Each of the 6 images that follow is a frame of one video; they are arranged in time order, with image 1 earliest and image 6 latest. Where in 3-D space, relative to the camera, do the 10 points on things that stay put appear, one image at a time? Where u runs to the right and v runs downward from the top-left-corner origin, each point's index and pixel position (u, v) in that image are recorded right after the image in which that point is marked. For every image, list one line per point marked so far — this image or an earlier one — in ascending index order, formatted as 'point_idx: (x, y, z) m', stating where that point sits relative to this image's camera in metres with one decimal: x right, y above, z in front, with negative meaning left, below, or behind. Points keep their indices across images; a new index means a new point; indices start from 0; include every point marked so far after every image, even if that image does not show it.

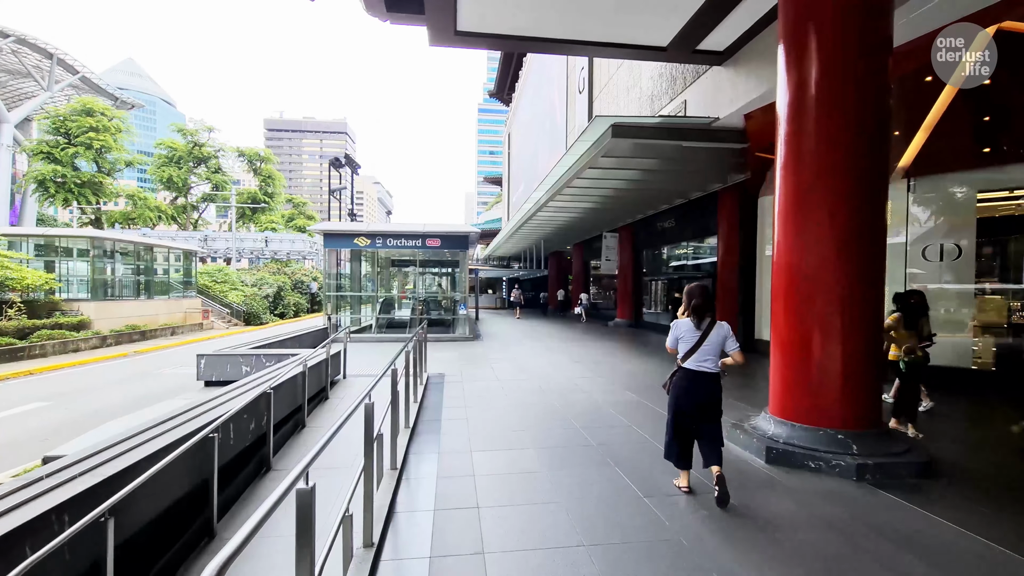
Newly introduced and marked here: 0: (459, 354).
0: (-1.2, -1.5, +11.2) m
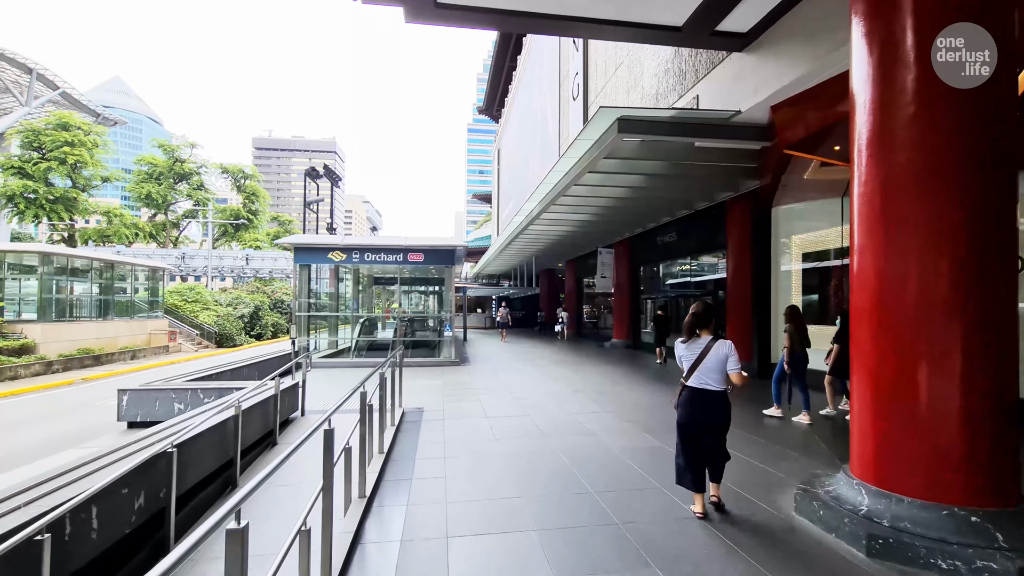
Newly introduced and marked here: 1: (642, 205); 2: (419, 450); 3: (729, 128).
0: (-1.4, -1.9, +9.9) m
1: (+3.3, +2.1, +12.2) m
2: (-1.0, -1.8, +5.3) m
3: (+3.2, +2.4, +7.3) m
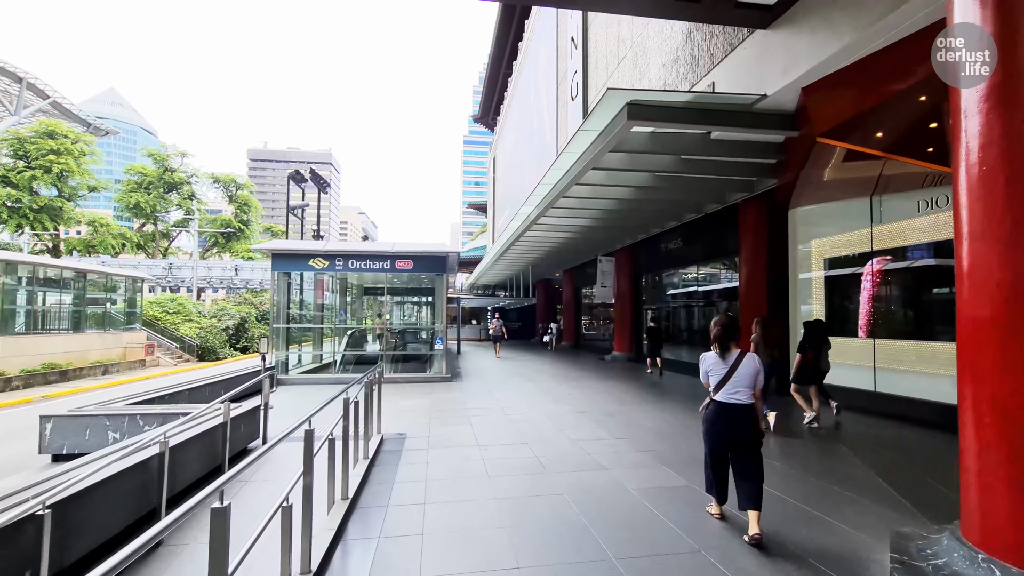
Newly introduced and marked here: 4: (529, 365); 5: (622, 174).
0: (-1.5, -2.1, +9.0) m
1: (+3.2, +1.9, +11.4) m
2: (-1.1, -1.8, +4.4) m
3: (+3.2, +2.3, +6.5) m
4: (+0.5, -2.4, +15.0) m
5: (+2.0, +2.1, +9.0) m
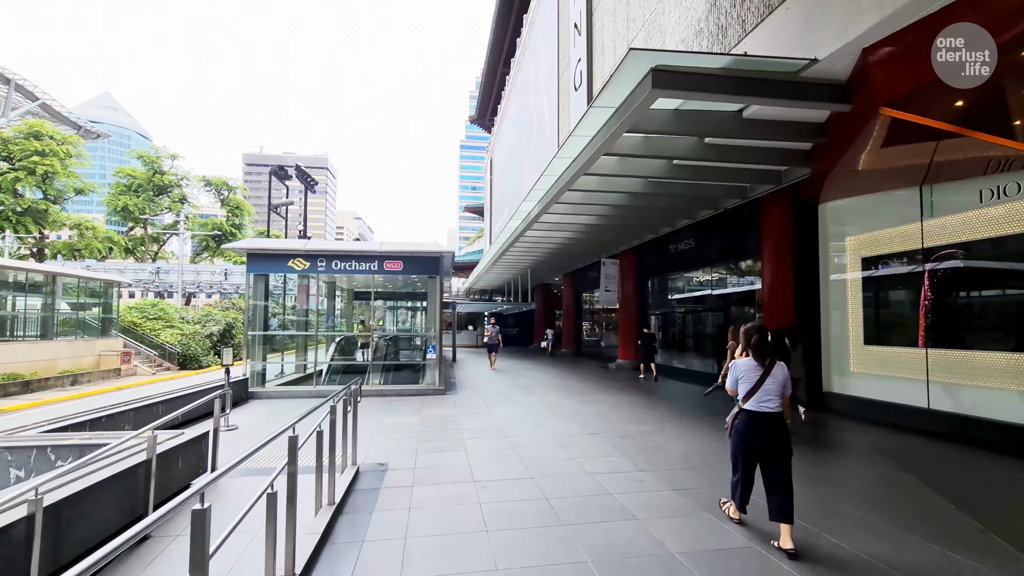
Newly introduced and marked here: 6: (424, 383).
0: (-1.5, -2.1, +7.9) m
1: (+3.2, +1.8, +10.4) m
2: (-1.0, -1.8, +3.4) m
3: (+3.2, +2.3, +5.5) m
4: (+0.5, -2.5, +14.0) m
5: (+2.0, +2.1, +8.1) m
6: (-2.1, -2.2, +11.6) m
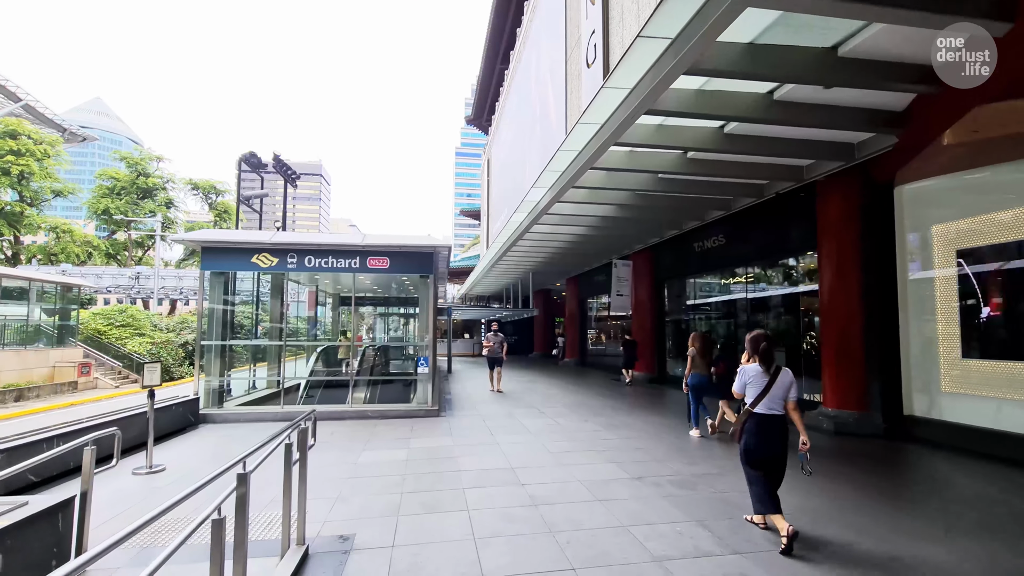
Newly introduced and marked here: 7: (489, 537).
0: (-1.3, -2.1, +6.3) m
1: (+3.3, +1.8, +8.8) m
2: (-0.8, -1.7, +1.7) m
3: (+3.4, +2.3, +4.0) m
4: (+0.6, -2.6, +12.3) m
5: (+2.2, +2.1, +6.5) m
6: (-2.0, -2.3, +9.9) m
7: (-0.2, -1.8, +3.5) m
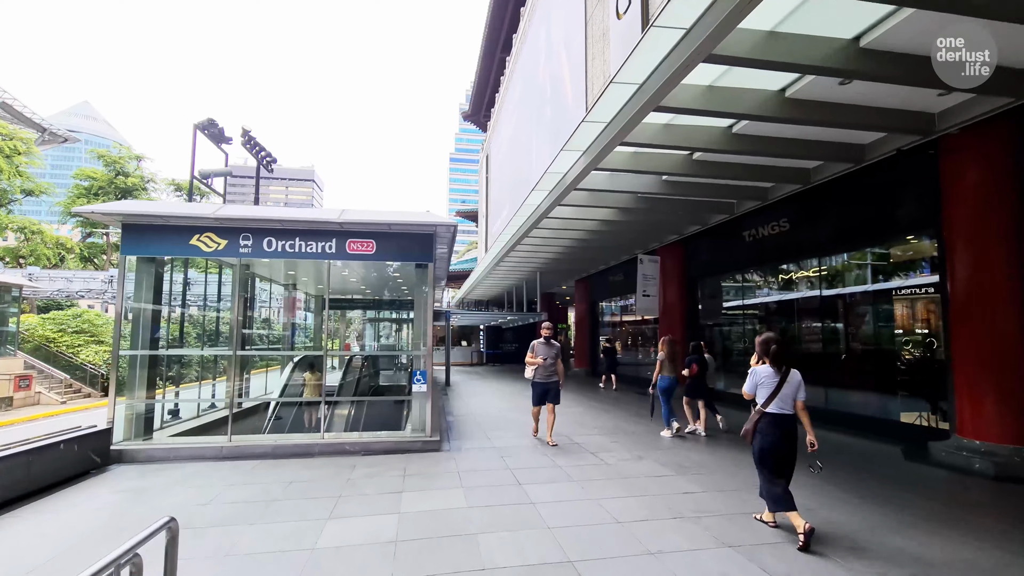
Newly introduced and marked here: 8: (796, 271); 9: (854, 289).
0: (-0.9, -1.9, +4.1) m
1: (+3.6, +1.9, +6.8) m
2: (-0.4, -1.5, -0.4) m
3: (+3.8, +2.5, +2.0) m
4: (+0.9, -2.5, +10.2) m
5: (+2.6, +2.2, +4.5) m
6: (-1.7, -2.2, +7.7) m
7: (+0.2, -1.6, +1.4) m
8: (+5.4, +0.3, +9.4) m
9: (+5.7, 0.0, +8.2) m
